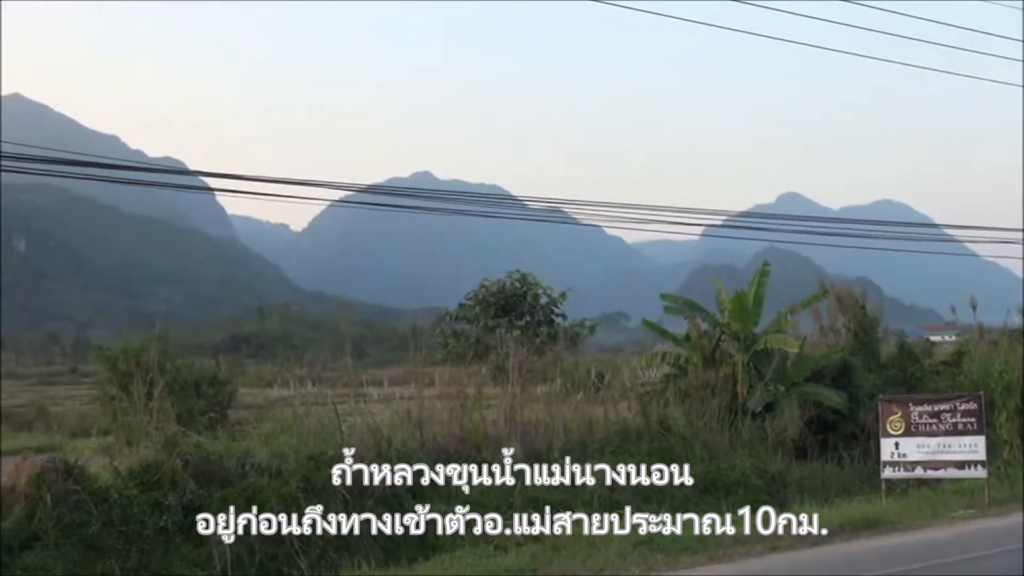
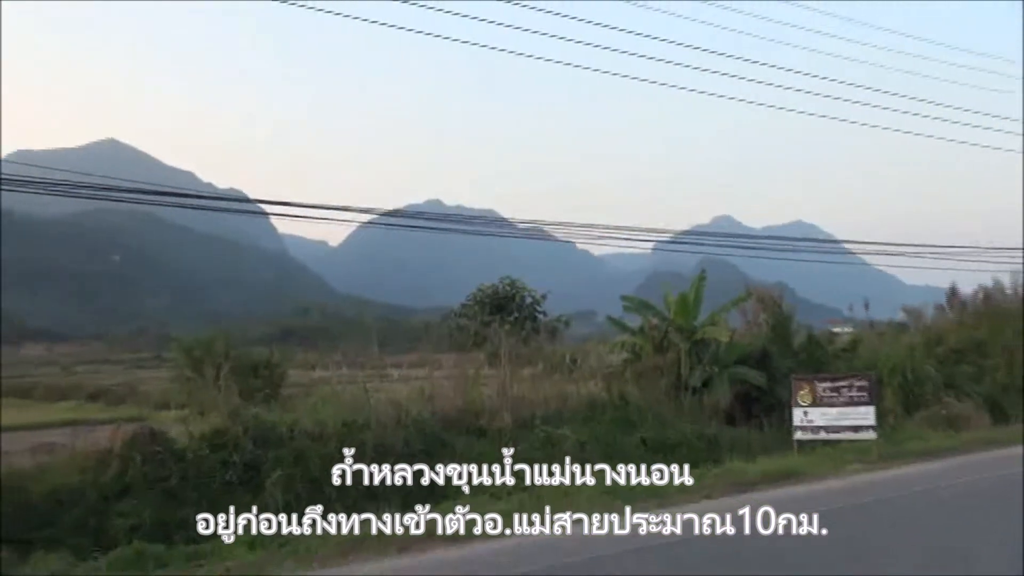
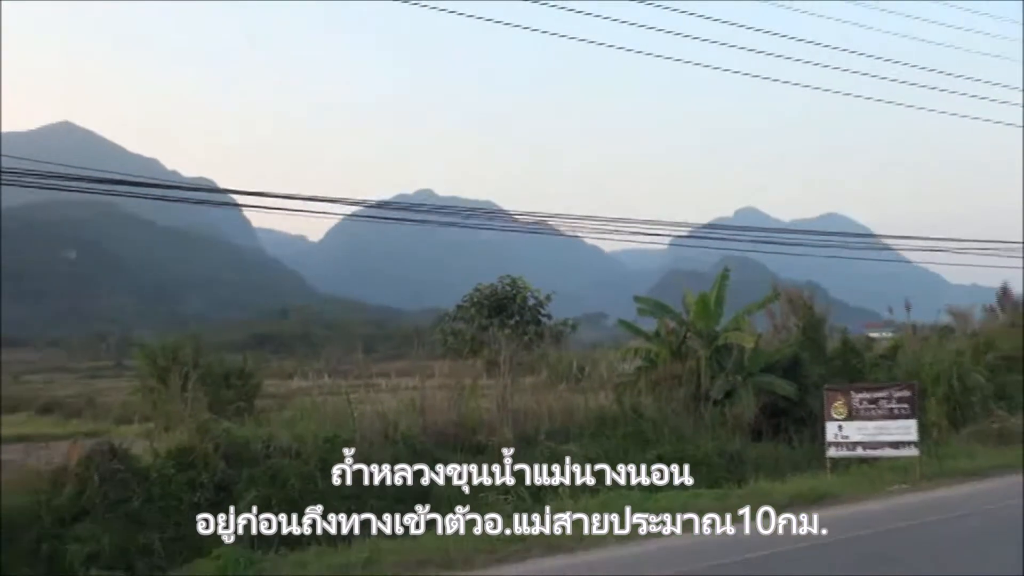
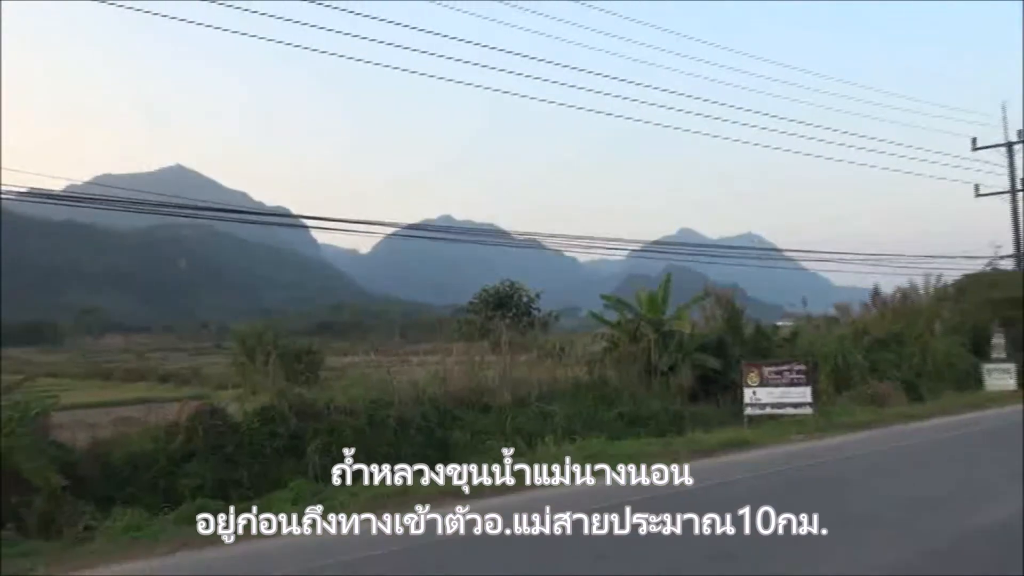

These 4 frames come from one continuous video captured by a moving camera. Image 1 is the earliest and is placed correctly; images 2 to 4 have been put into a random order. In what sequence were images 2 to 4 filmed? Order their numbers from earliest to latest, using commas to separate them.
3, 2, 4
